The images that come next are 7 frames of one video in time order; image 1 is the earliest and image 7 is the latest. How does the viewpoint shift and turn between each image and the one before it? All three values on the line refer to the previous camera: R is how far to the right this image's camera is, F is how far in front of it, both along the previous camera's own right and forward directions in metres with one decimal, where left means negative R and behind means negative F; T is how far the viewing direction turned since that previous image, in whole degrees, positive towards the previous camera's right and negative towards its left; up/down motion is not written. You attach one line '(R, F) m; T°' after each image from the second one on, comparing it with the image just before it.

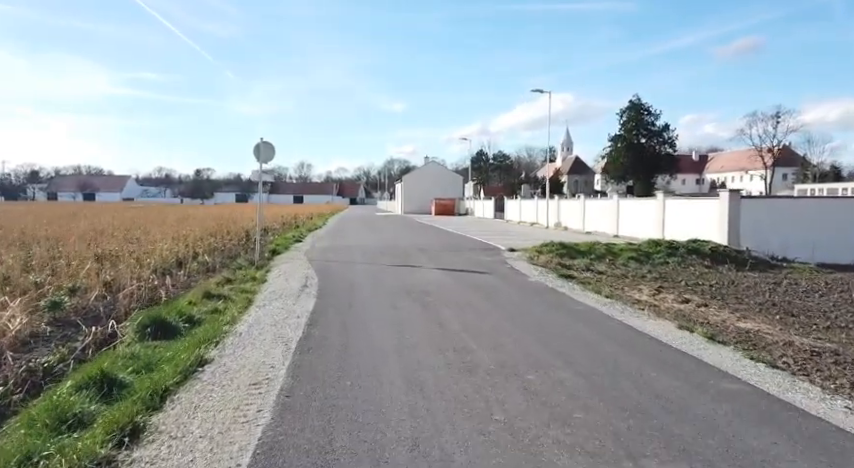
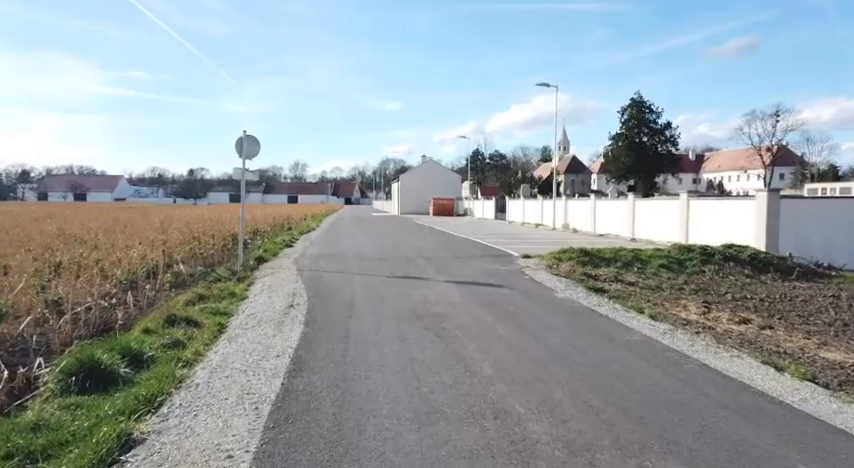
(-0.2, +1.8) m; 0°
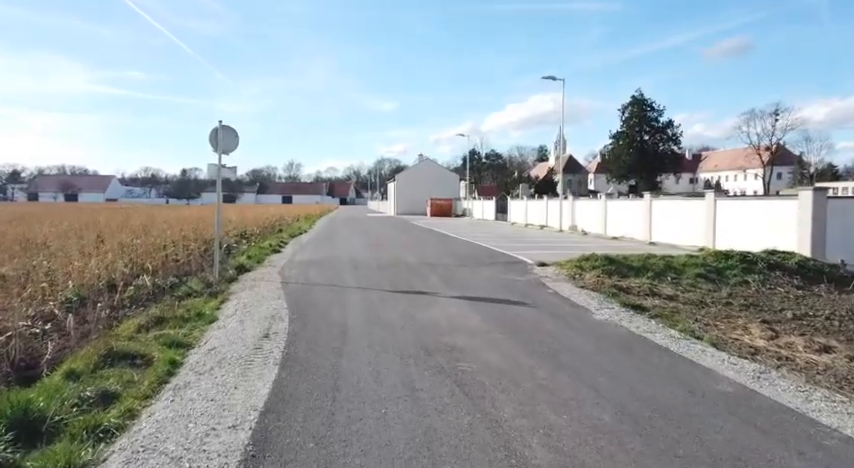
(-0.2, +1.8) m; 0°
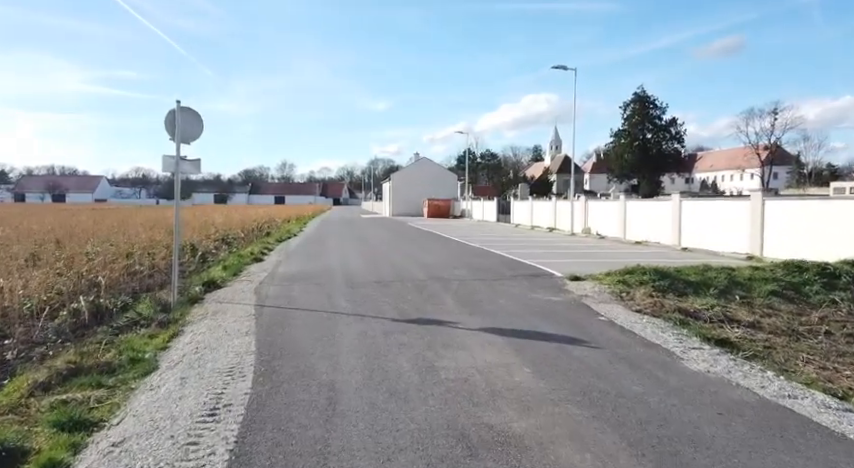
(-0.3, +2.4) m; +1°
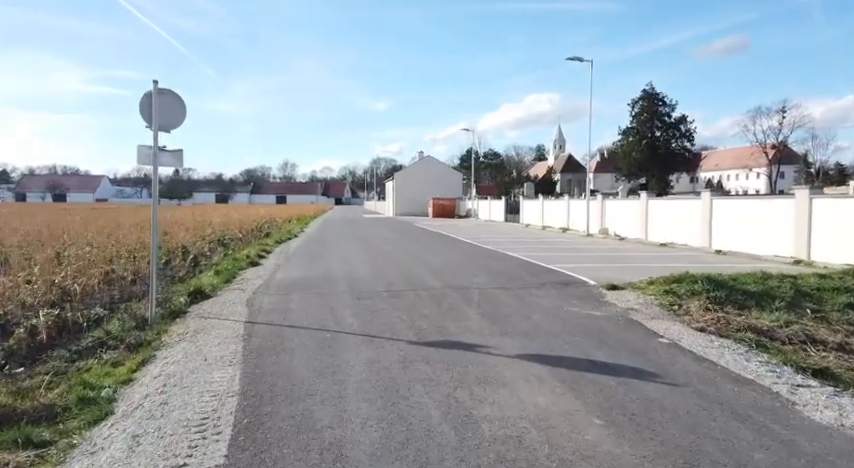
(-0.2, +1.4) m; 0°
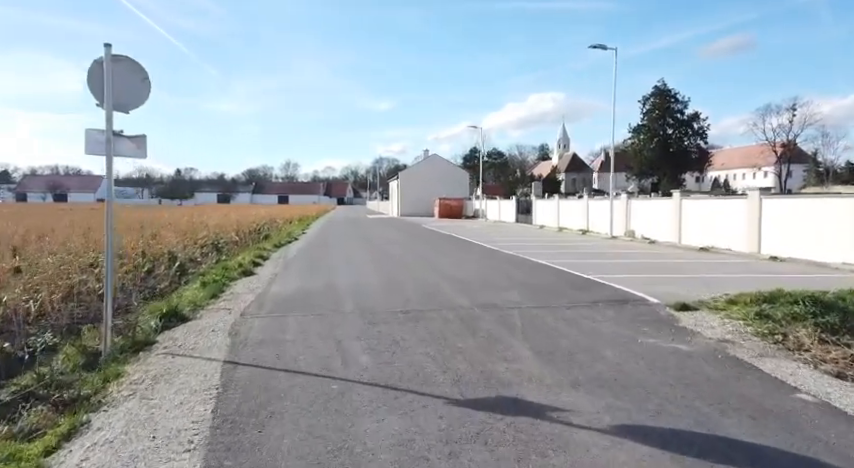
(-0.3, +1.9) m; 0°
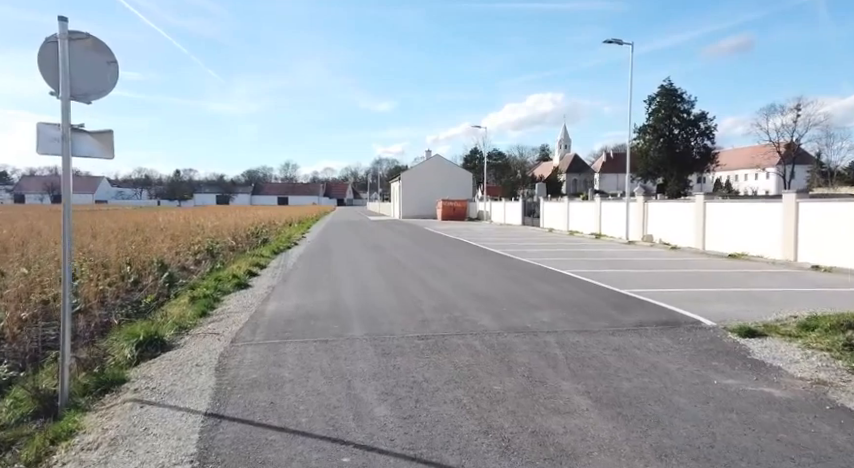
(-0.2, +1.2) m; 0°
